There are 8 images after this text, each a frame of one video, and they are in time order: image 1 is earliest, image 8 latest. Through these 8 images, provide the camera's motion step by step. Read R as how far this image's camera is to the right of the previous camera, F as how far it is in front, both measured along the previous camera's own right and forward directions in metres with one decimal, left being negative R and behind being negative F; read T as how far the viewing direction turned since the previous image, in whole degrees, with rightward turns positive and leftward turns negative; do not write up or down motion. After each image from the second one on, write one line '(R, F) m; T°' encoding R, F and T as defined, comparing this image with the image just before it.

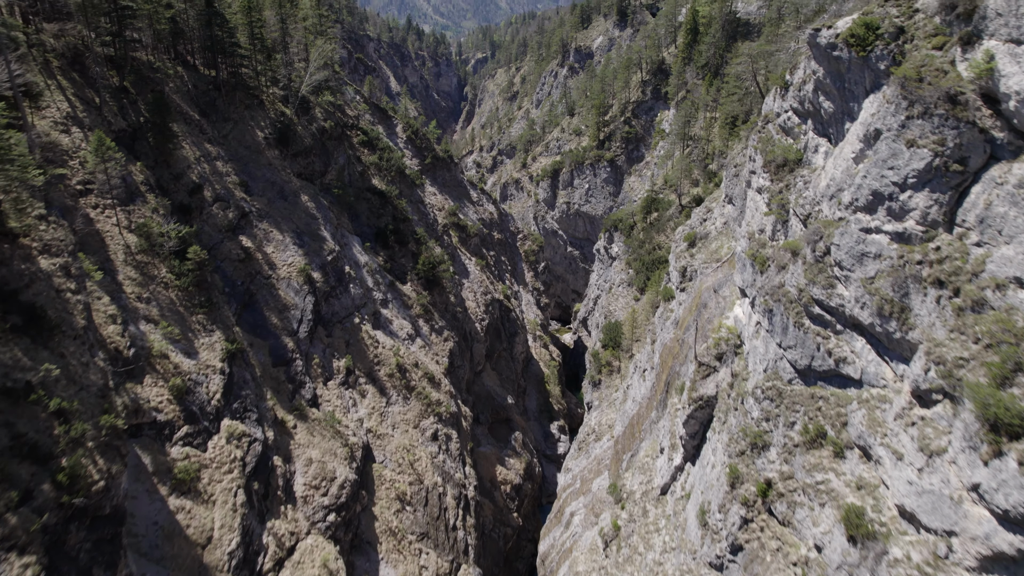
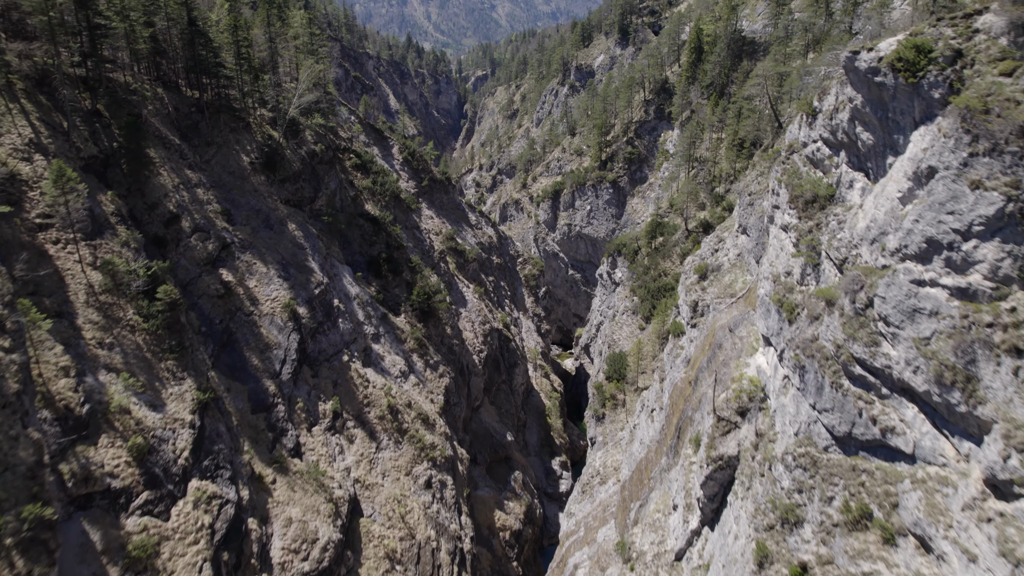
(0.0, +1.9) m; 0°
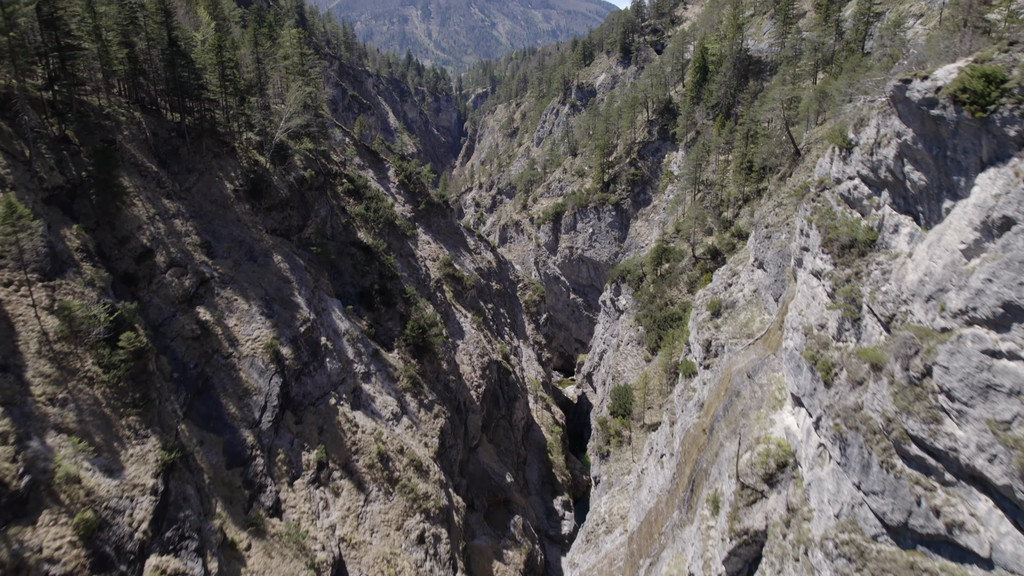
(0.0, +1.9) m; 0°
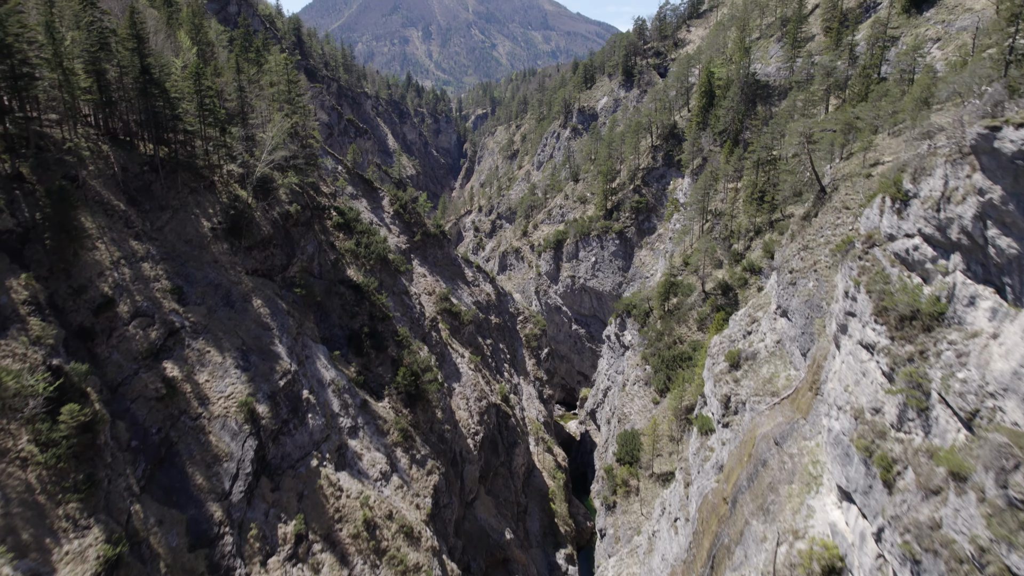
(0.0, +2.3) m; 0°
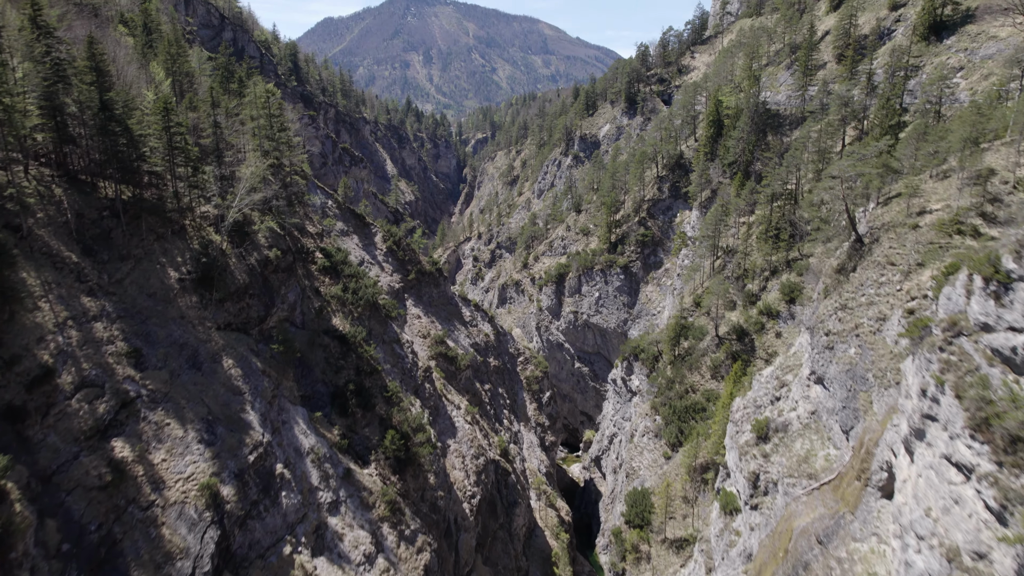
(0.0, +2.7) m; 0°
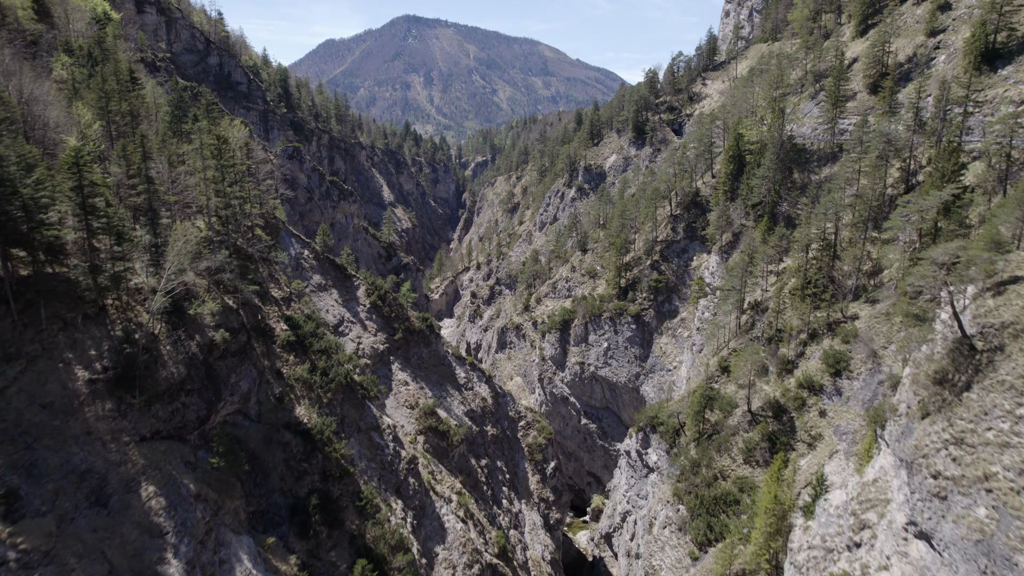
(0.0, +5.3) m; 0°
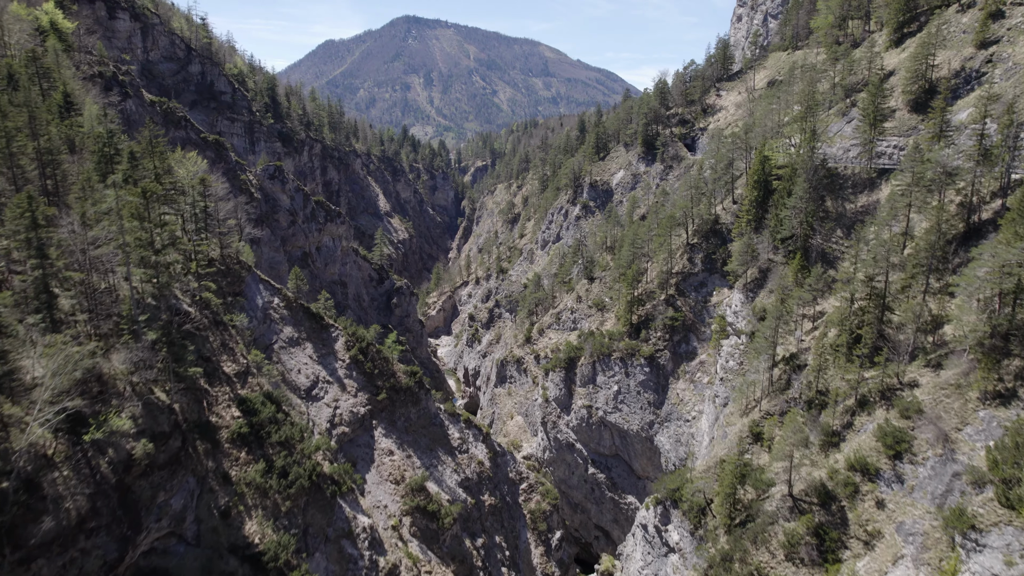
(0.0, +5.1) m; 0°
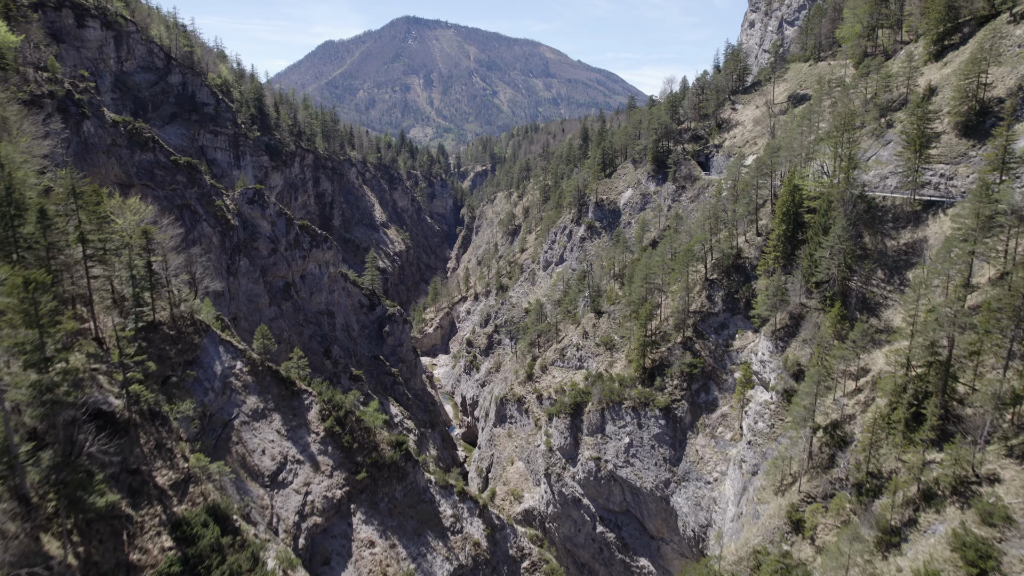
(0.0, +4.8) m; 0°
